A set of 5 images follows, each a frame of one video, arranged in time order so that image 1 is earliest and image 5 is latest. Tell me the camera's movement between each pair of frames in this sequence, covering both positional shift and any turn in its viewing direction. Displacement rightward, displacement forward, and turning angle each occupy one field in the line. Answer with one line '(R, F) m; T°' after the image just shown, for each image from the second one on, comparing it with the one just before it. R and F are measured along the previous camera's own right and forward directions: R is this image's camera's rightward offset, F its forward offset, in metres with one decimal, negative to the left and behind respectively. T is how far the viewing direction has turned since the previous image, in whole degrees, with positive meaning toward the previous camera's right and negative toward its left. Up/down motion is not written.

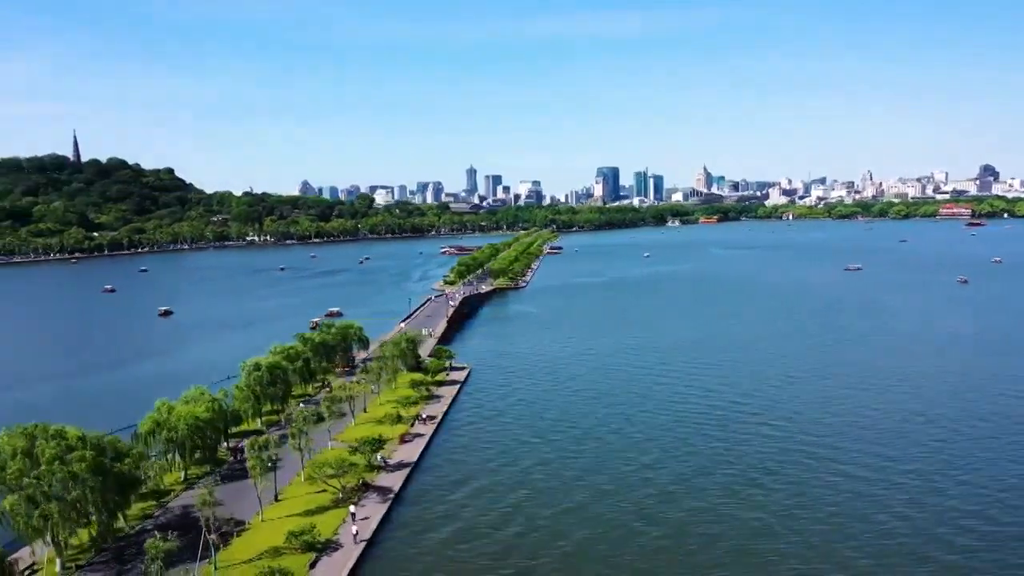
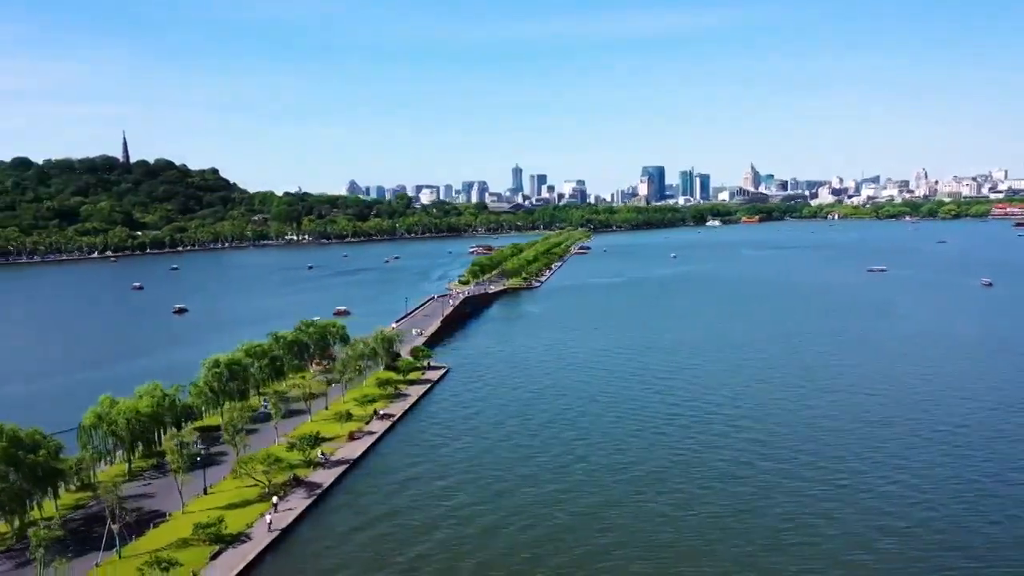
(+2.0, -0.1) m; -3°
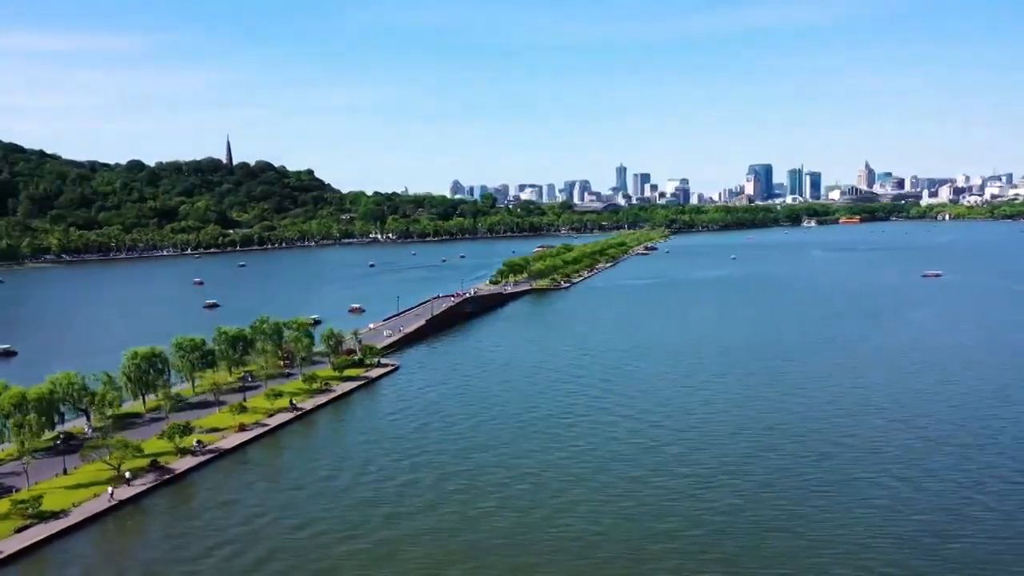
(+4.7, 0.0) m; -8°
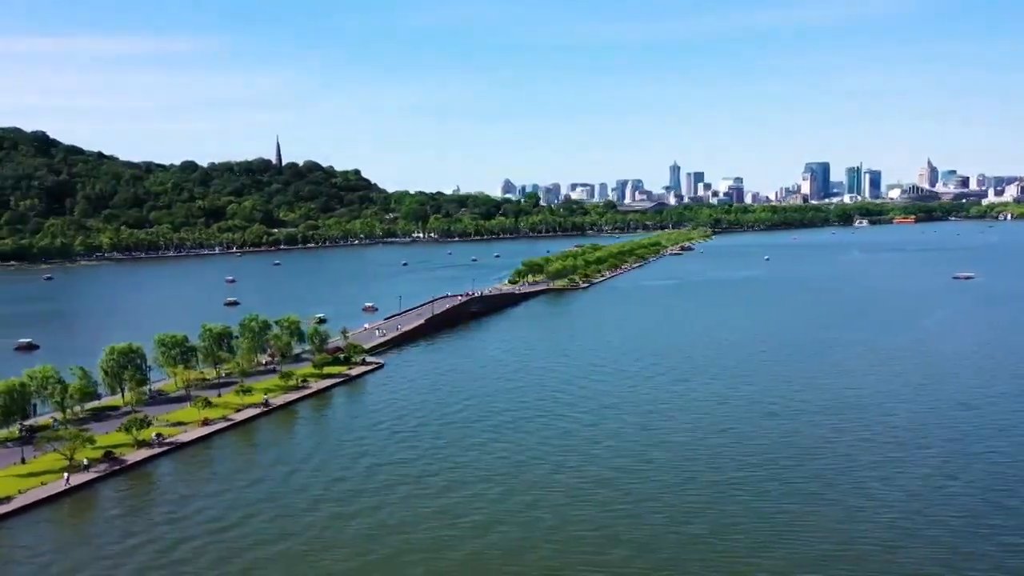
(+2.2, -0.1) m; -4°
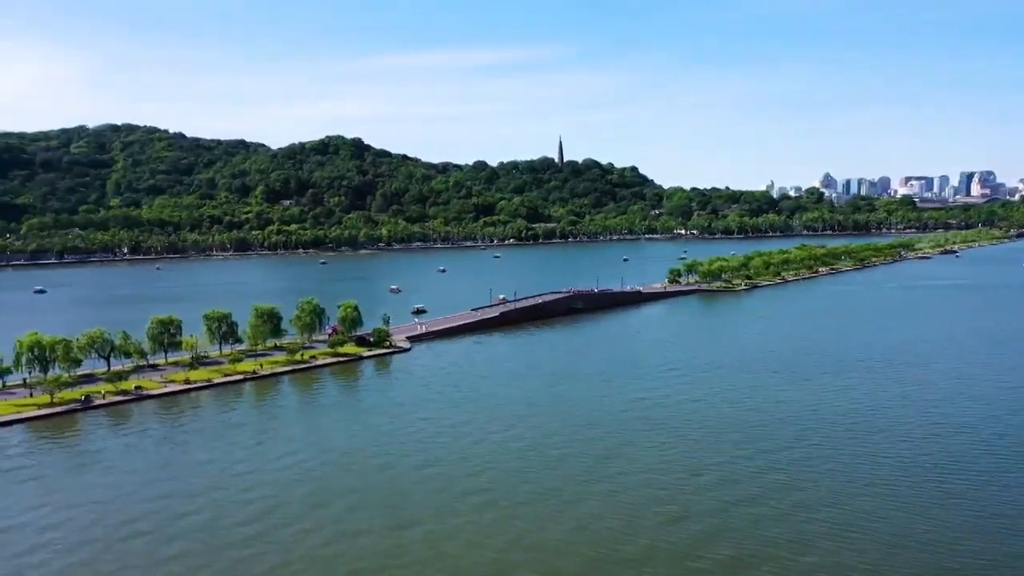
(+9.8, +0.8) m; -23°
